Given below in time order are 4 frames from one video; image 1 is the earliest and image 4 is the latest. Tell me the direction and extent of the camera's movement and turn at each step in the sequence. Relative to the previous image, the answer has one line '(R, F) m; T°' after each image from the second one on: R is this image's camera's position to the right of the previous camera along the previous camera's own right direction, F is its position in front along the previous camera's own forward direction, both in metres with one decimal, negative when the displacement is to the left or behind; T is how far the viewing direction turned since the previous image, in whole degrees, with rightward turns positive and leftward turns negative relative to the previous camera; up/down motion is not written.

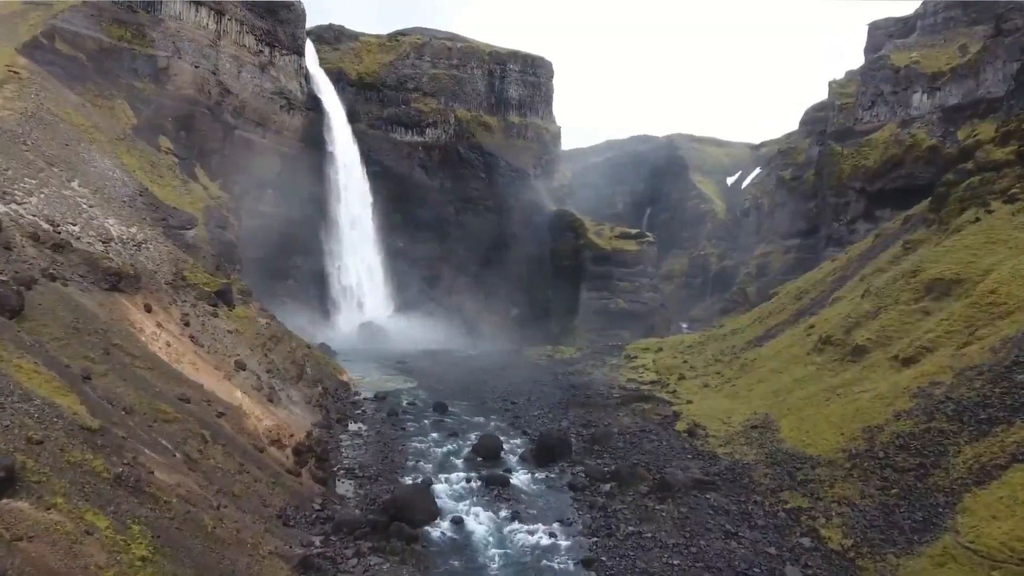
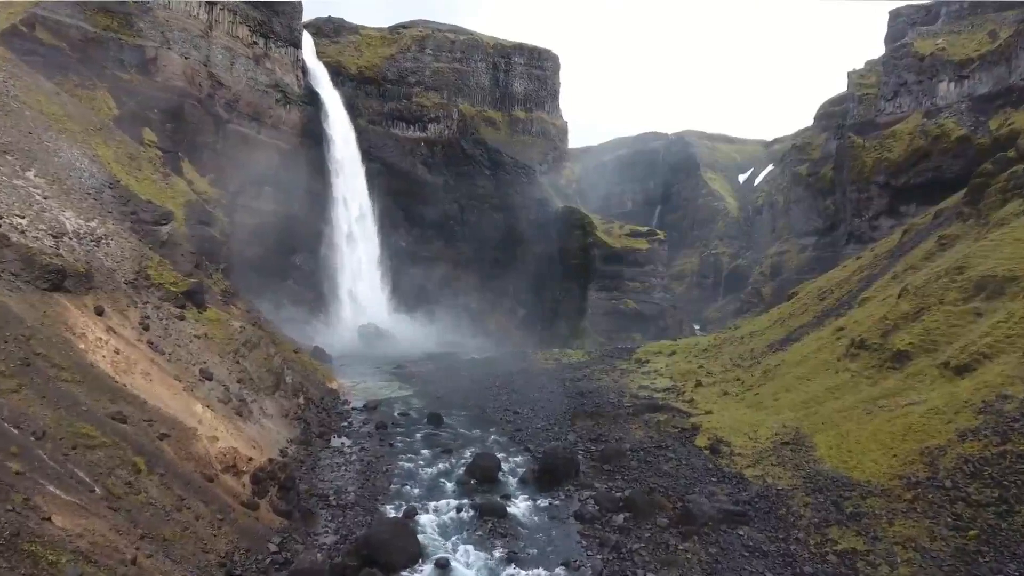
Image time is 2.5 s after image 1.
(+0.3, +2.8) m; -1°
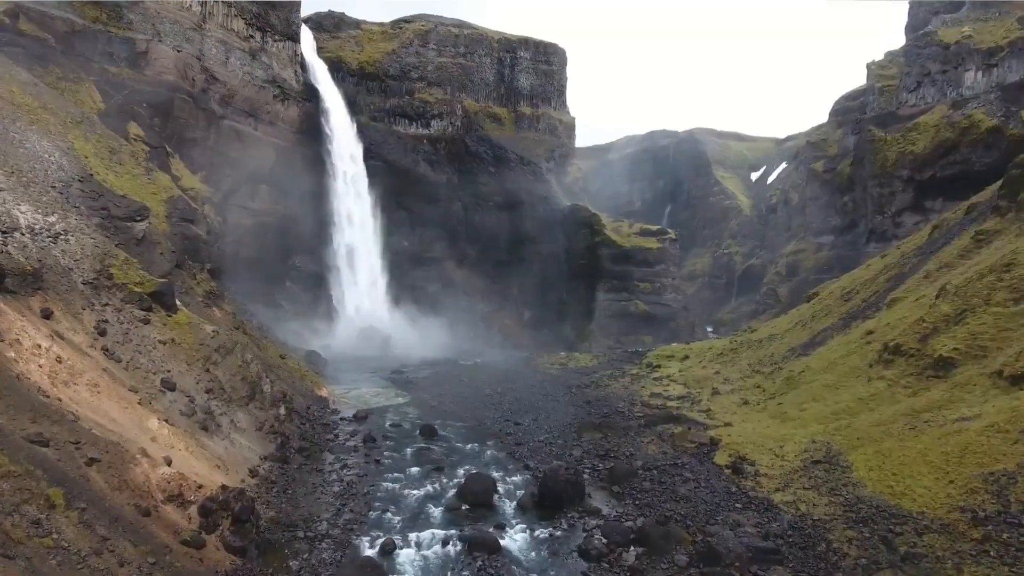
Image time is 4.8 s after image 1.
(+0.4, +2.3) m; -1°
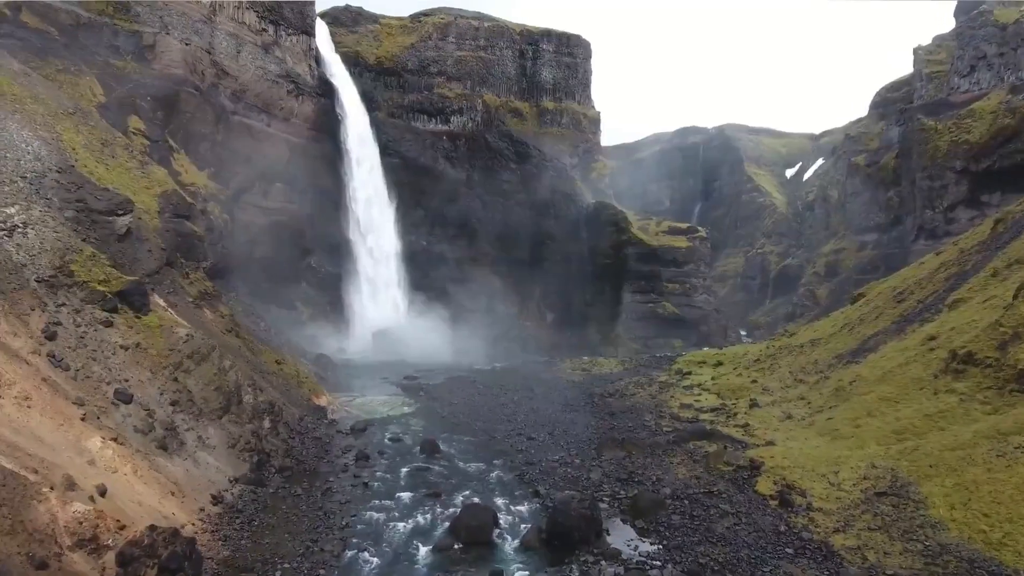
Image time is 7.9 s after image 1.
(+0.6, +2.9) m; -2°
